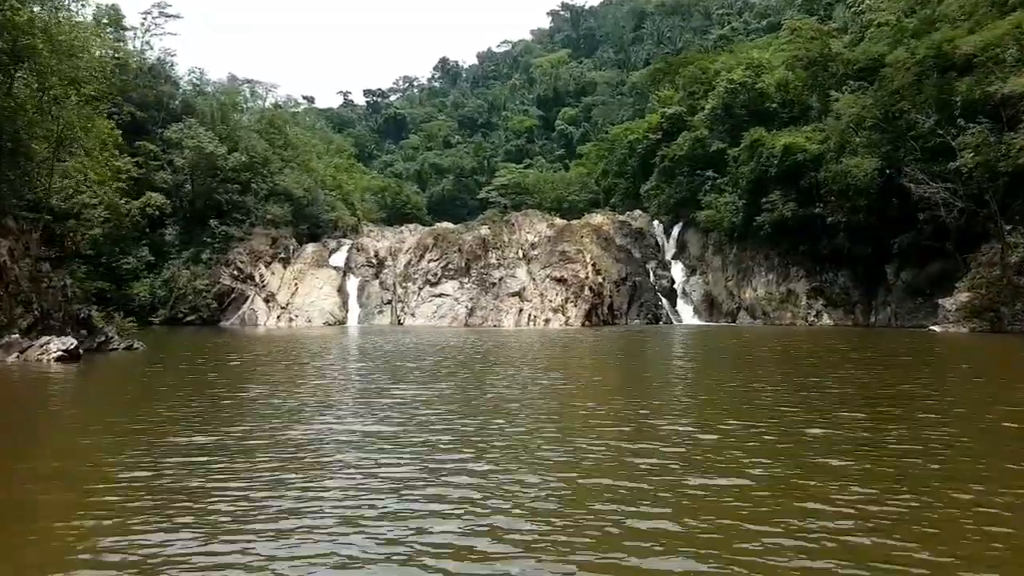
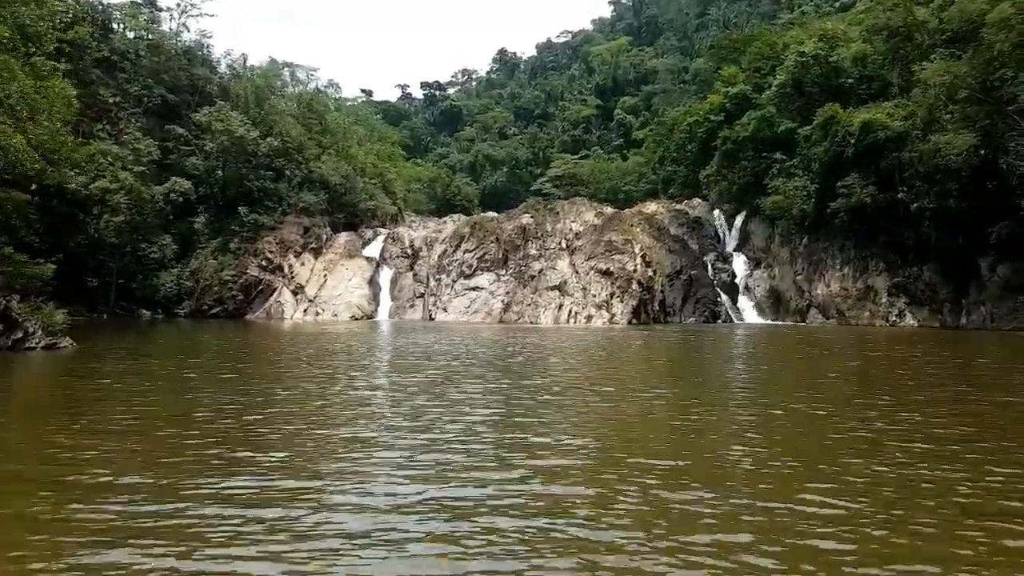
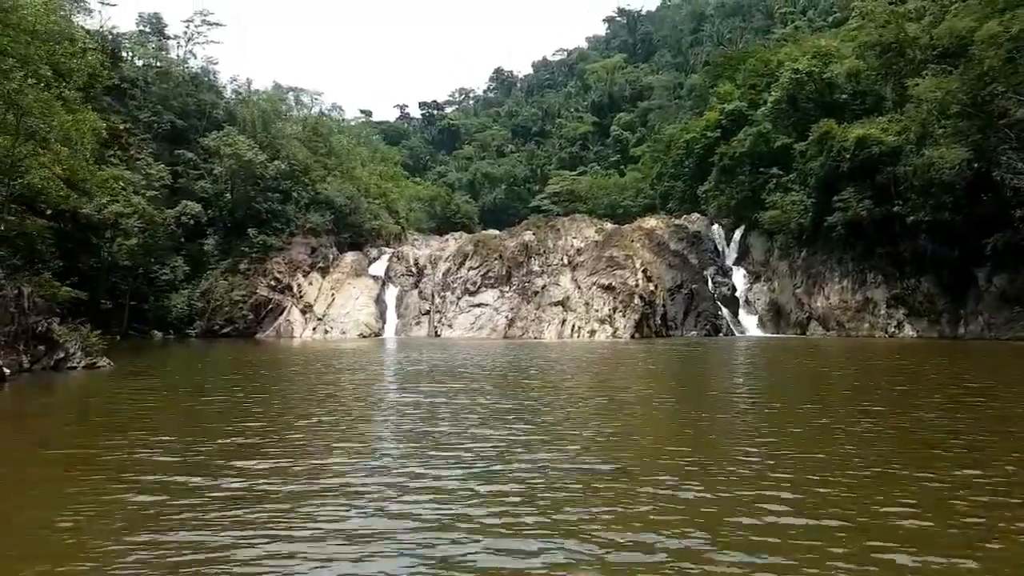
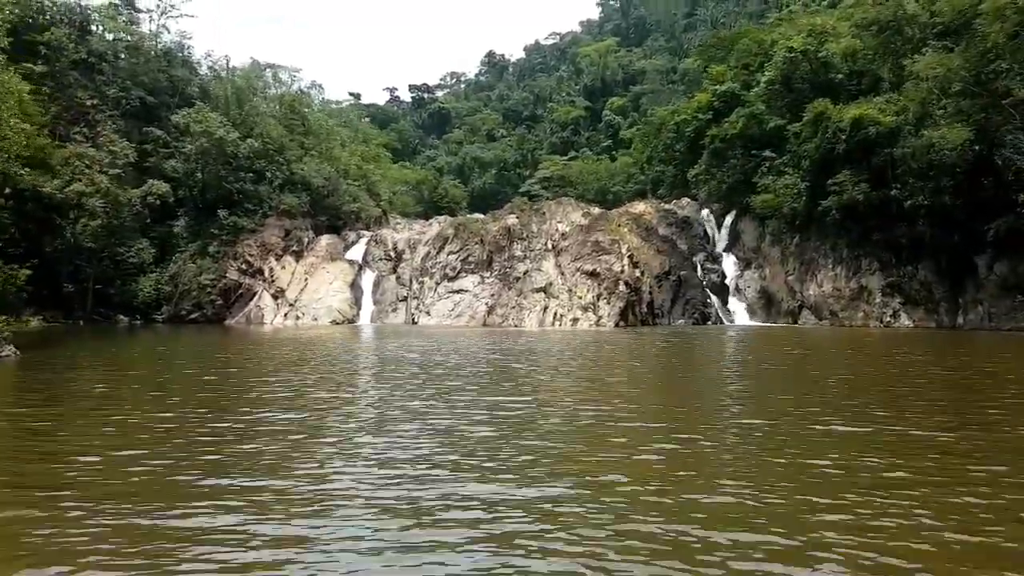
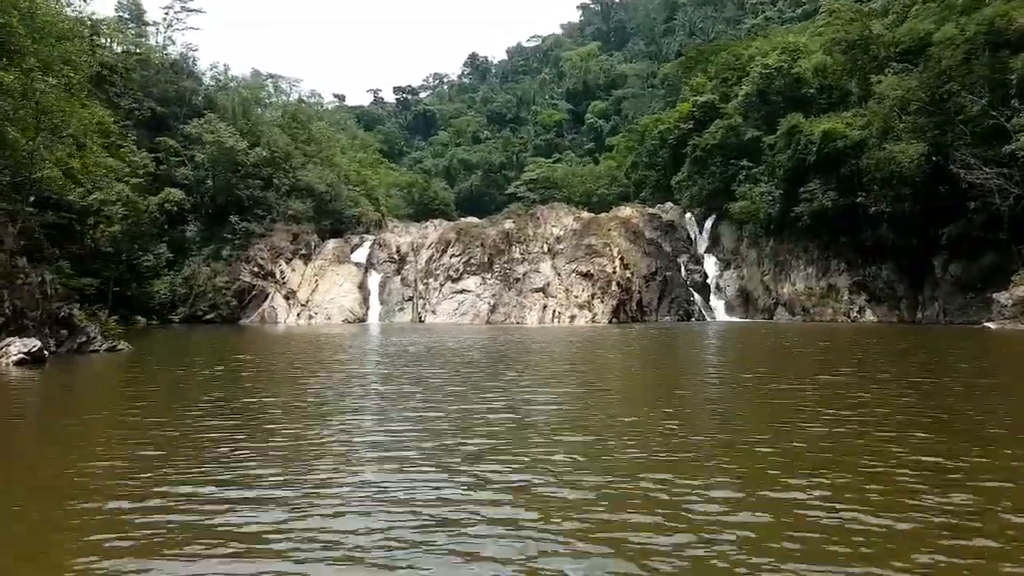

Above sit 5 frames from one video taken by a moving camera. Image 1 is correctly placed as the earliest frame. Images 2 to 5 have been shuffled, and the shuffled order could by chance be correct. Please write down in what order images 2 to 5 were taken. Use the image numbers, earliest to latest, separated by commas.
5, 3, 2, 4
